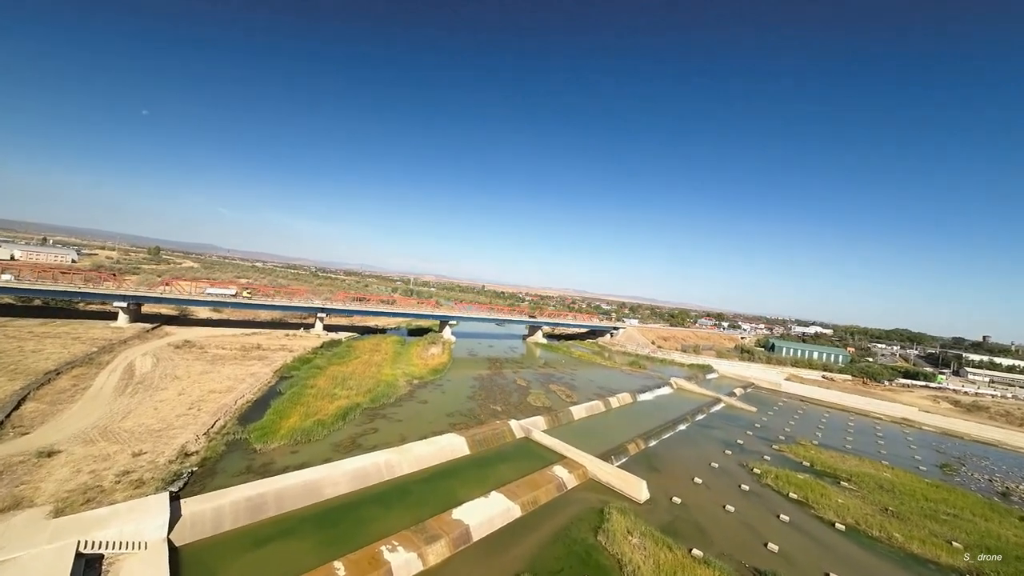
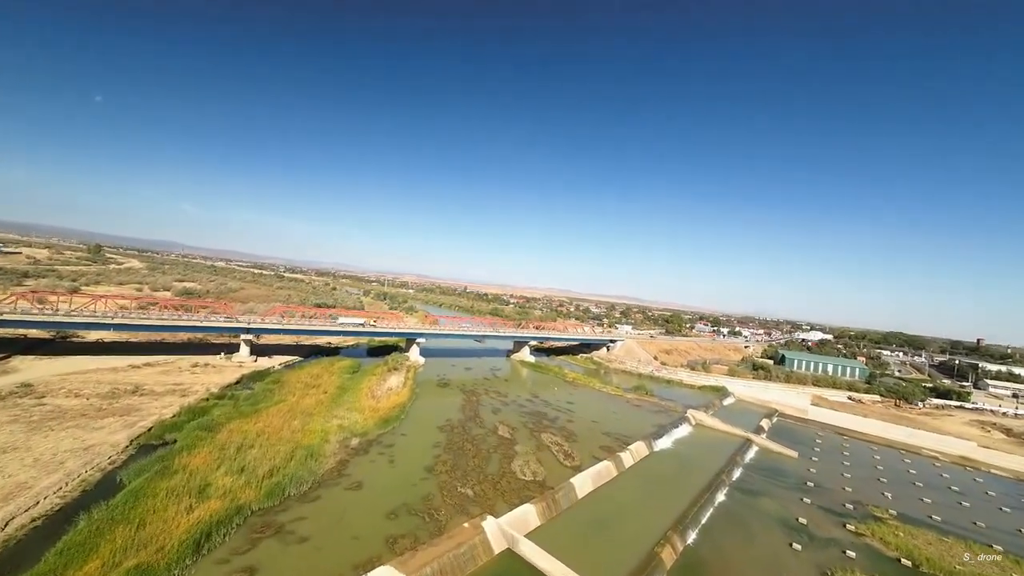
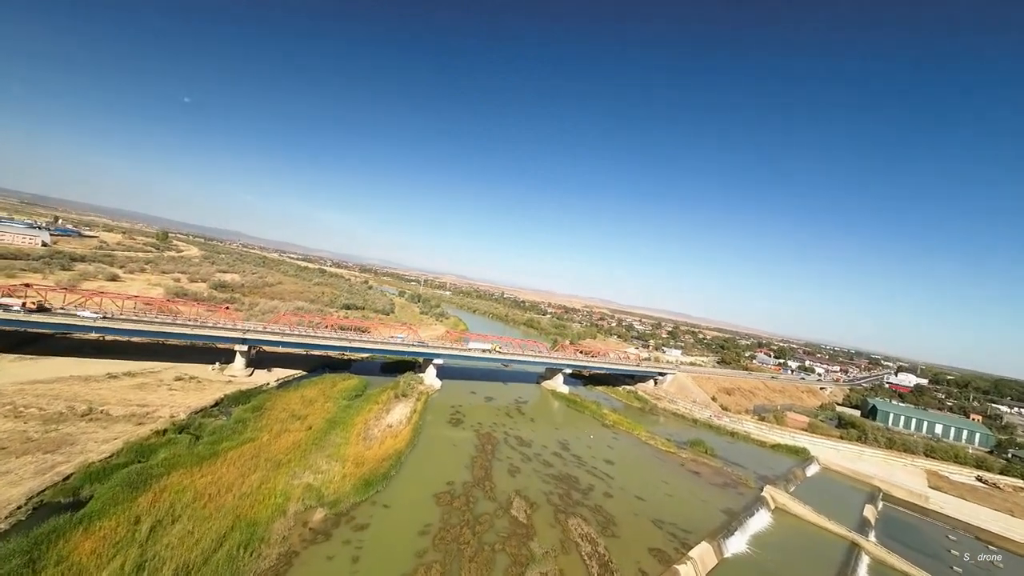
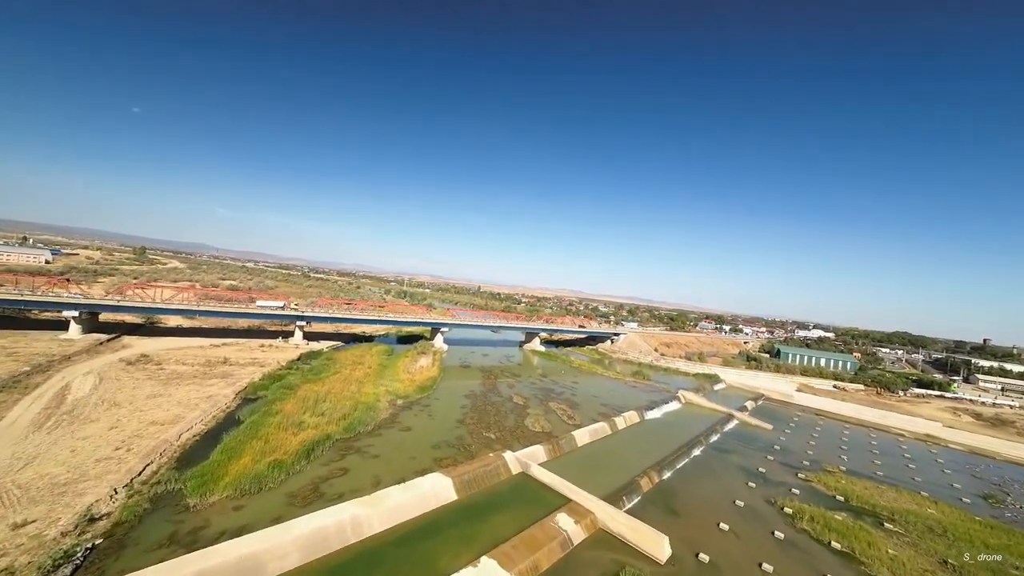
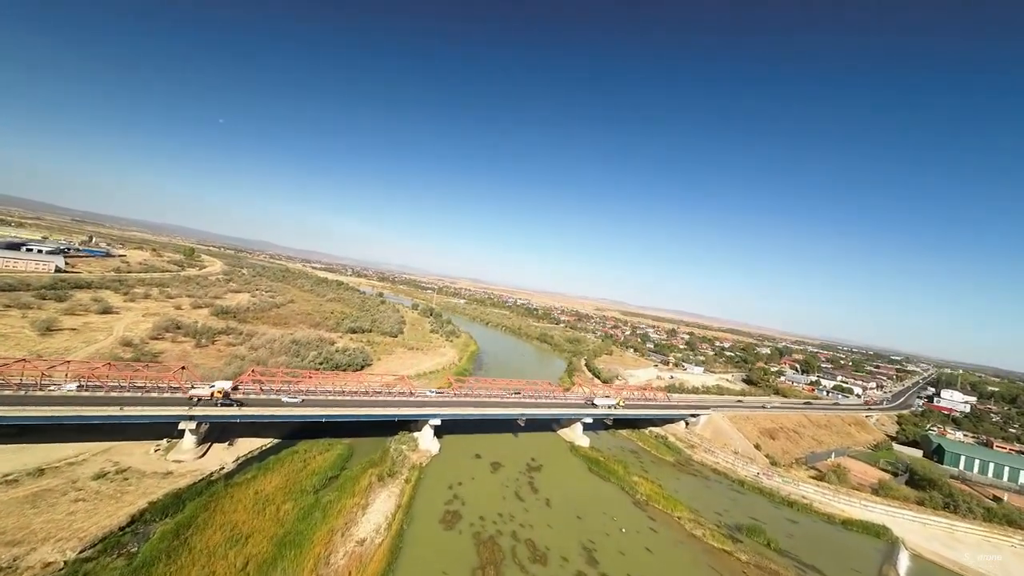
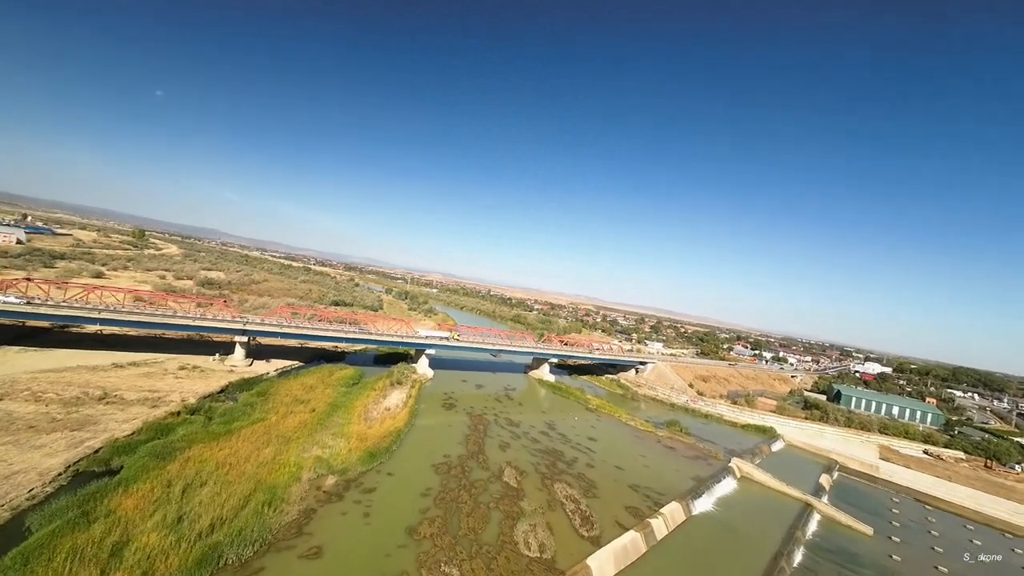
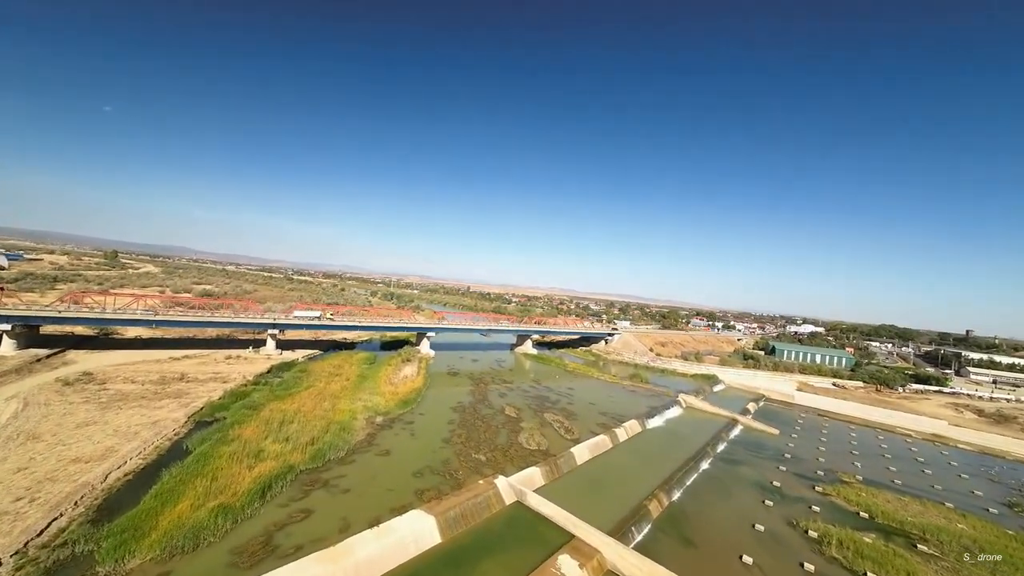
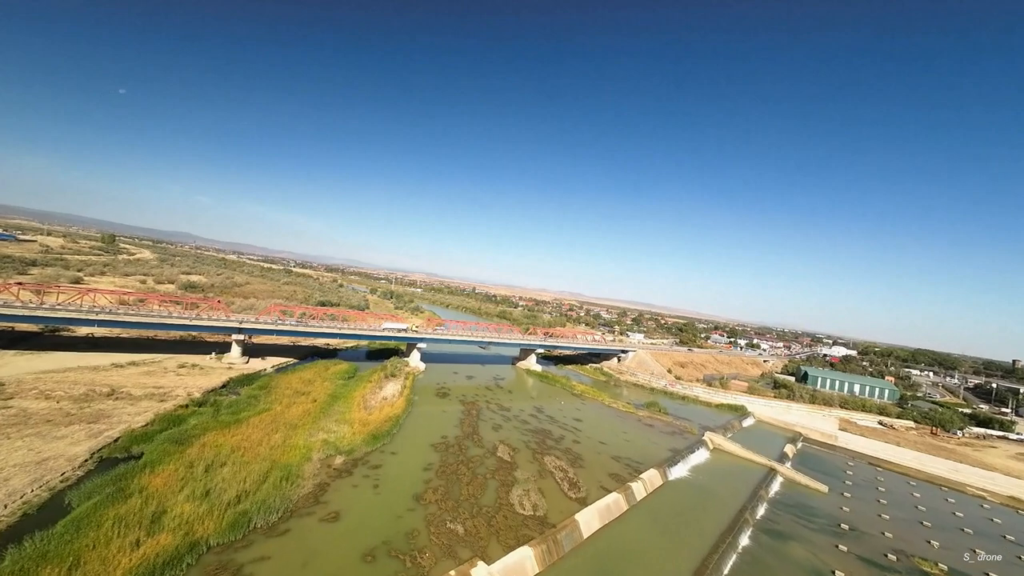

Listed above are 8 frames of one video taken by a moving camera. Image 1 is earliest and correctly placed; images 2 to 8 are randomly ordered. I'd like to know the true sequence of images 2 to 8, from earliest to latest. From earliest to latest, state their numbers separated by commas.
4, 7, 2, 8, 6, 3, 5
